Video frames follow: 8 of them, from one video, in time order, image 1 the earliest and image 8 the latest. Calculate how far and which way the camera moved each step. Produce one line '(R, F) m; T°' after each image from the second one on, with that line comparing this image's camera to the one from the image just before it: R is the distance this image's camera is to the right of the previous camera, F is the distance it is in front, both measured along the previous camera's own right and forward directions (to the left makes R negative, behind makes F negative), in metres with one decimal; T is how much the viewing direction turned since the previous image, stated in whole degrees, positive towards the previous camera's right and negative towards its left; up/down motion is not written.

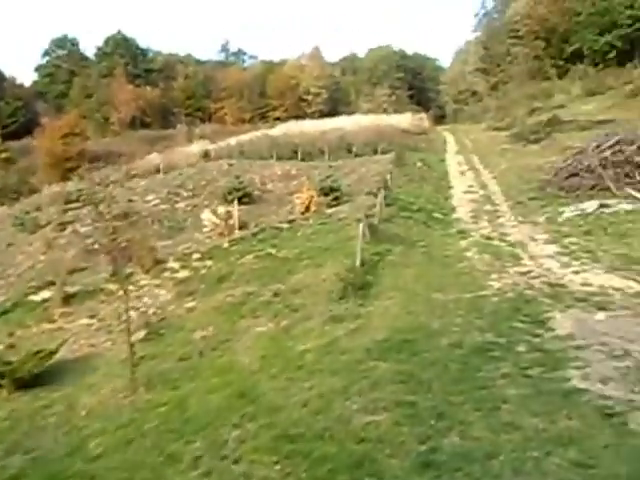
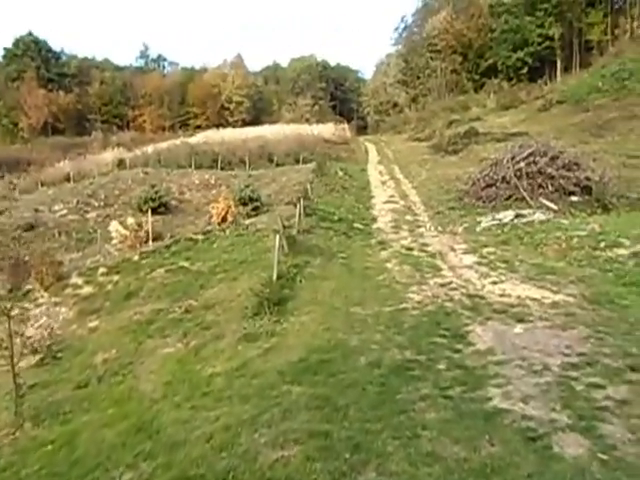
(+0.2, +0.6) m; +7°
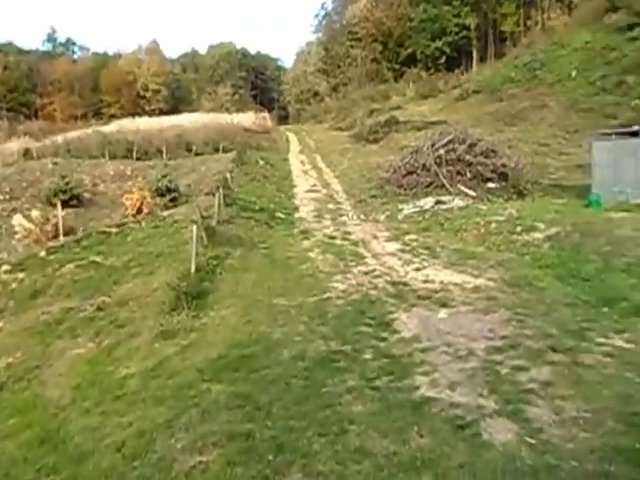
(+0.1, +0.4) m; +7°
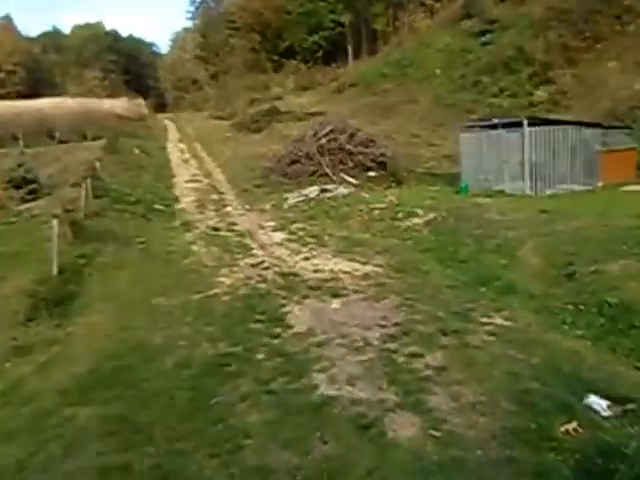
(0.0, +0.7) m; +11°
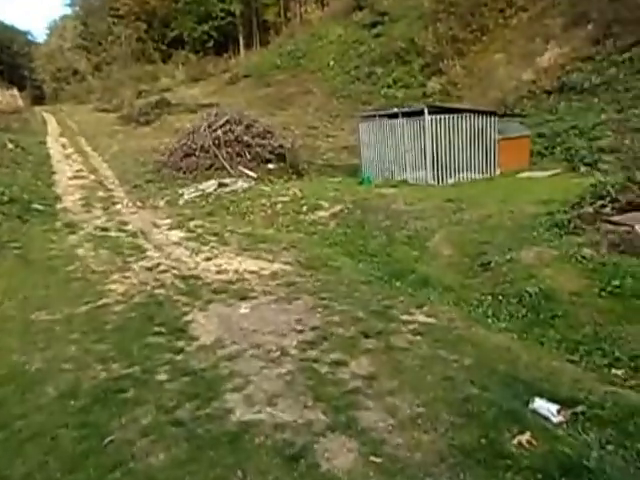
(-0.1, +1.0) m; +10°
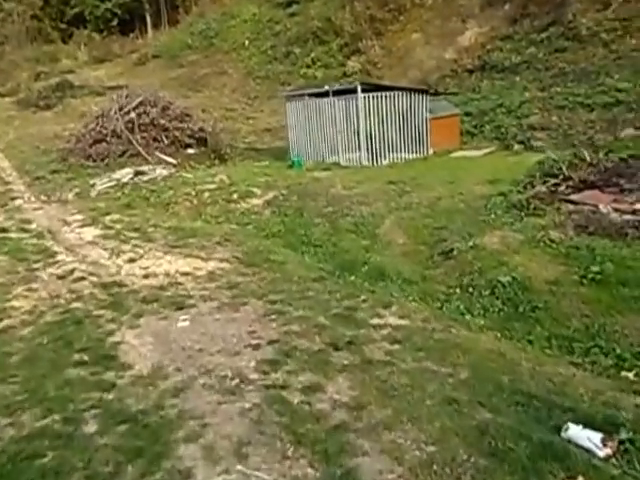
(-0.5, +1.5) m; +8°
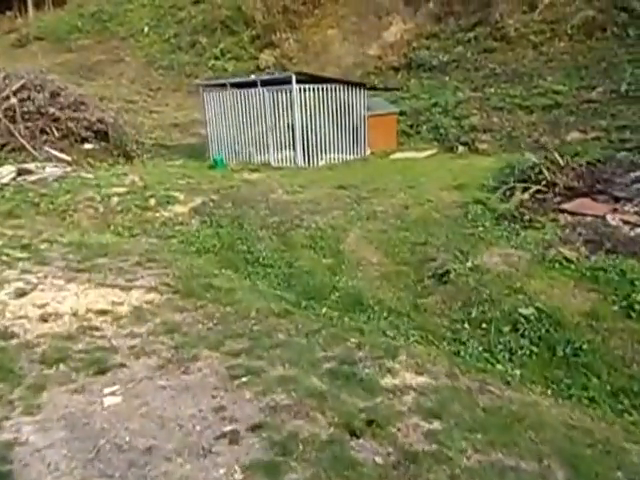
(-0.9, +2.5) m; +10°
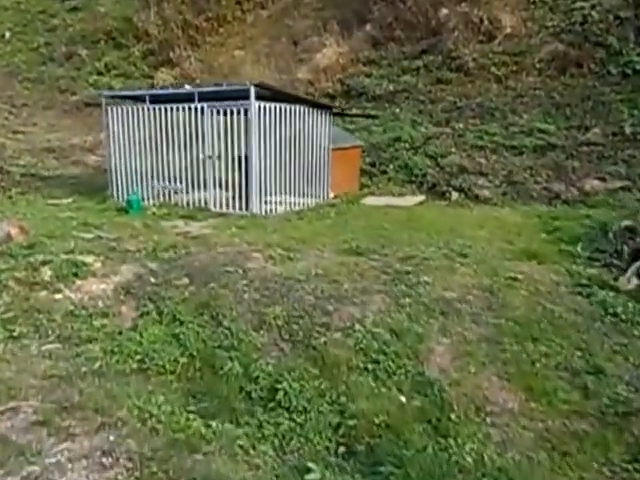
(-1.9, +4.7) m; +13°
